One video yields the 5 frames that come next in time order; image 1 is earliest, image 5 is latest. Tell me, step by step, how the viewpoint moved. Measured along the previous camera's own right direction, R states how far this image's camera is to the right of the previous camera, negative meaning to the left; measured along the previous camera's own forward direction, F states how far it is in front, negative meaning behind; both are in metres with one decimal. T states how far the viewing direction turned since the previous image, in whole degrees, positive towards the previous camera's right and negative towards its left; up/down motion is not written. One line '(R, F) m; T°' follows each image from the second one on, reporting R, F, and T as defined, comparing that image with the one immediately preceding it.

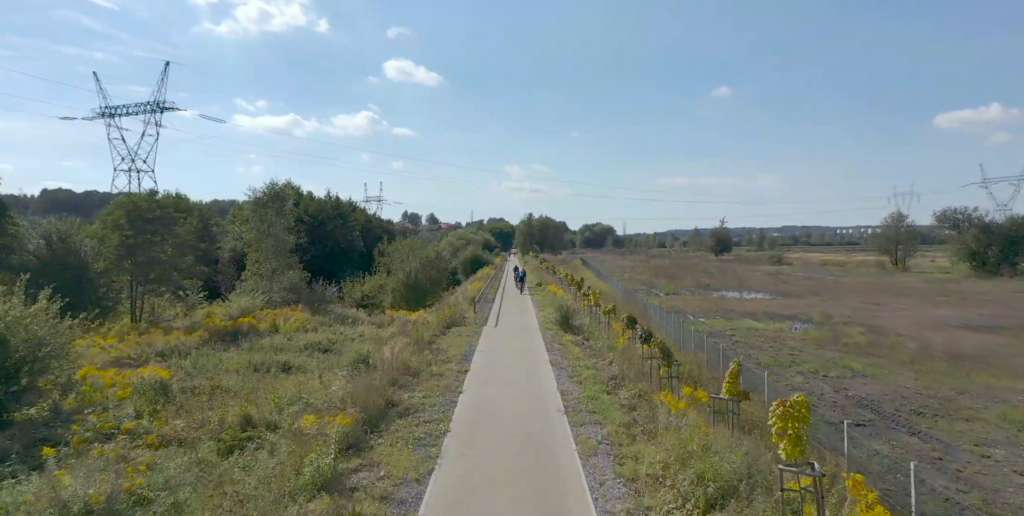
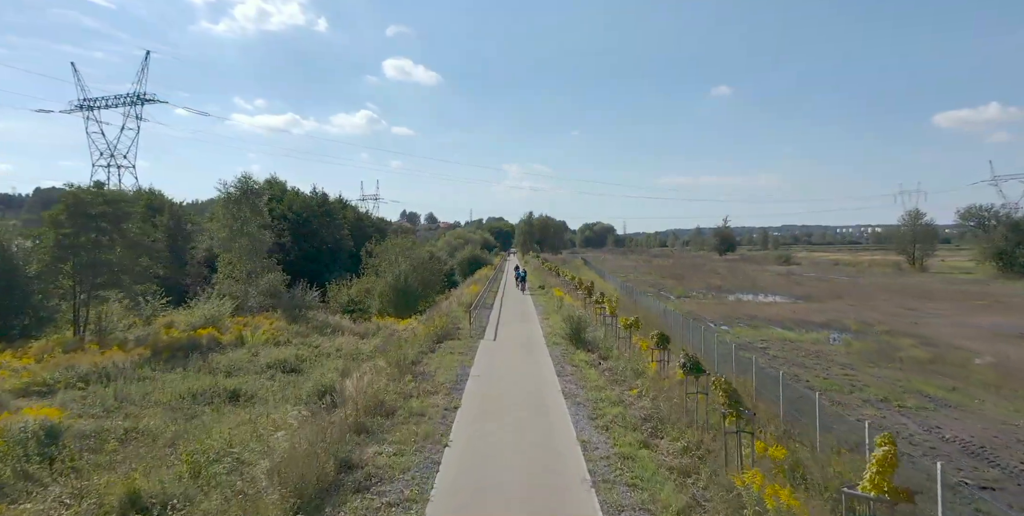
(-0.1, +3.6) m; 0°
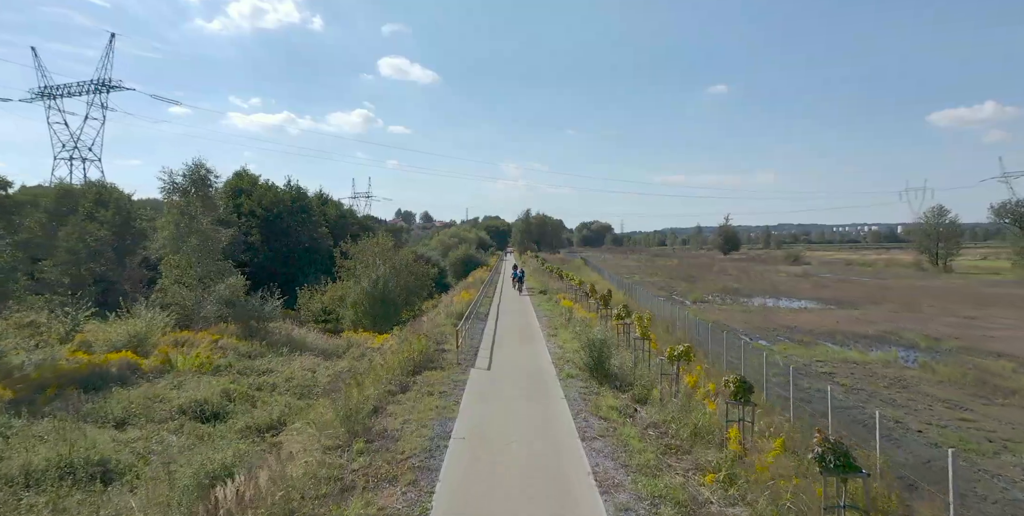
(-0.1, +5.1) m; 0°
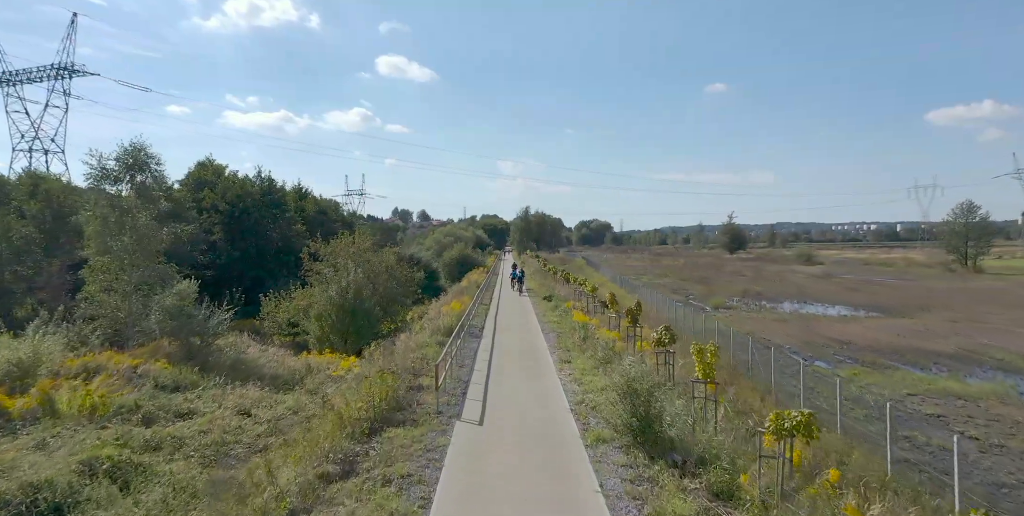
(-0.1, +5.0) m; 0°
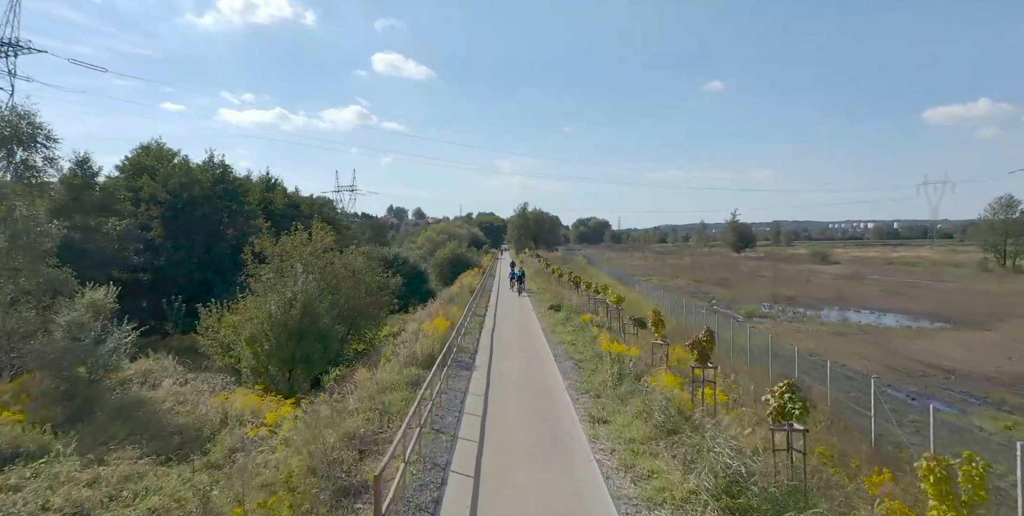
(-0.1, +5.9) m; 0°
